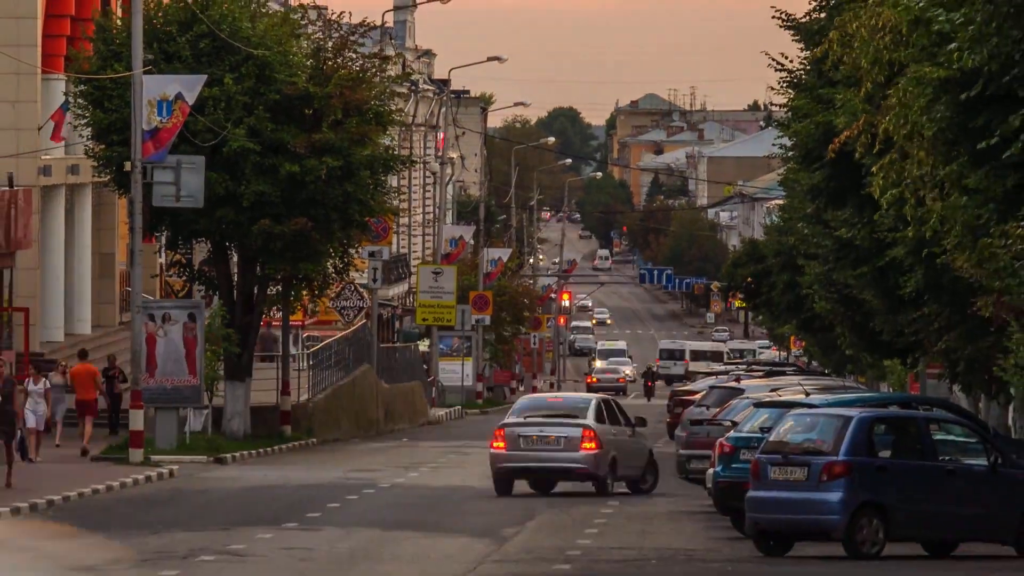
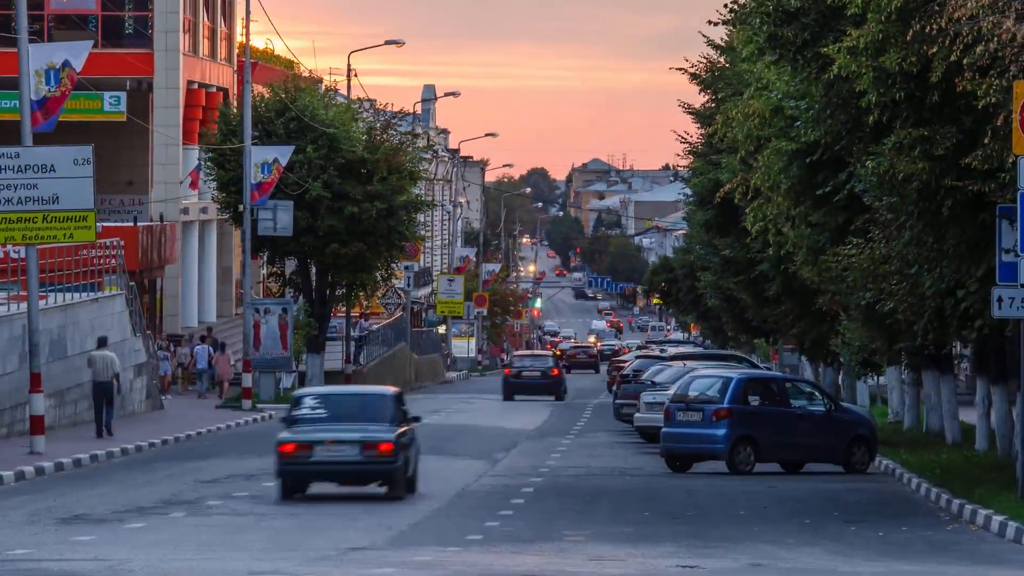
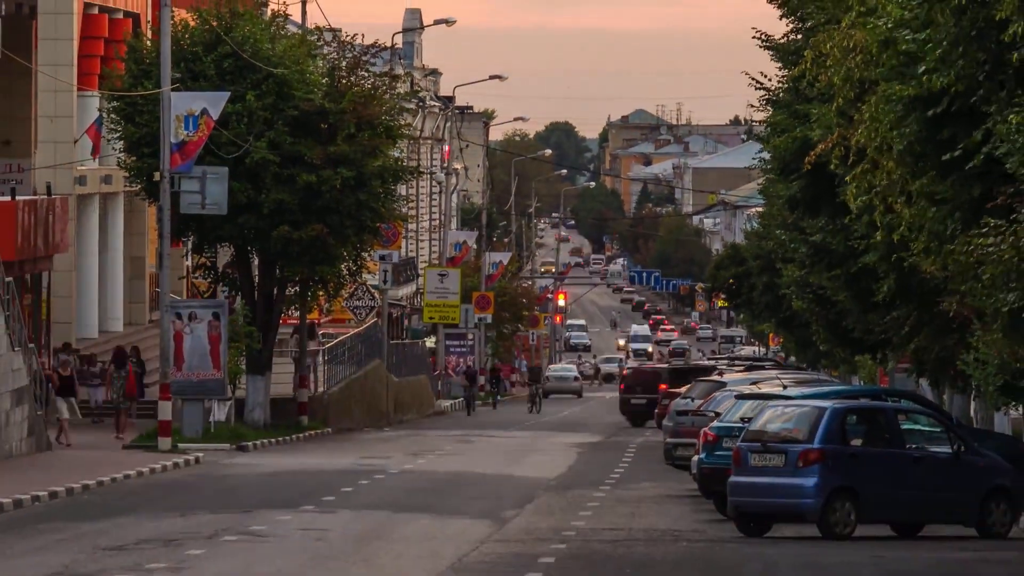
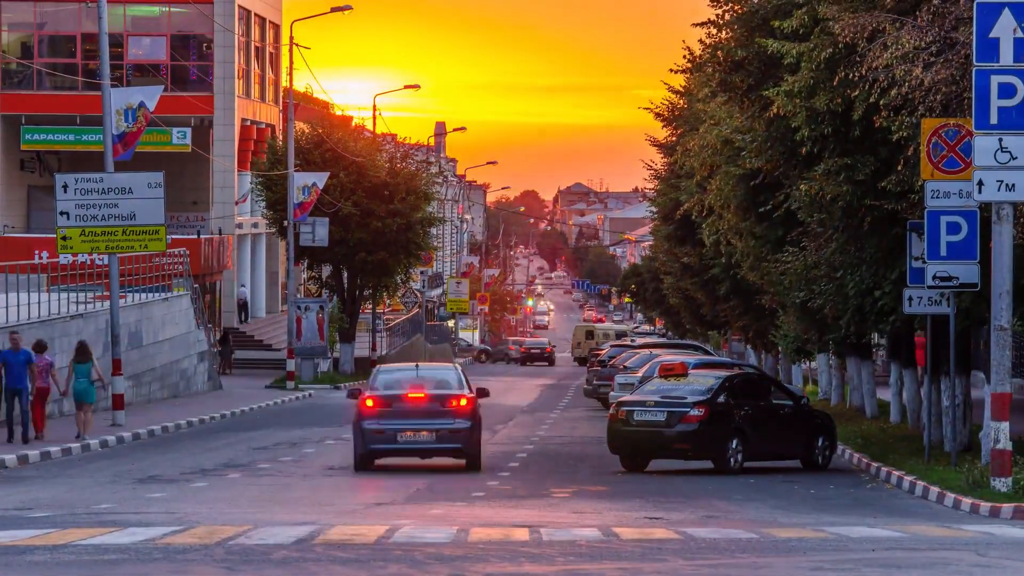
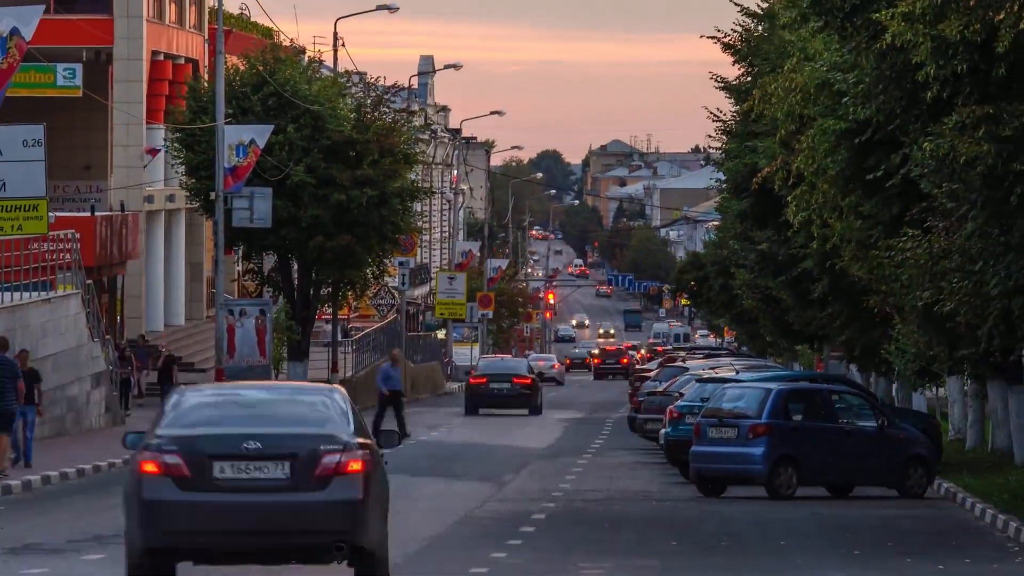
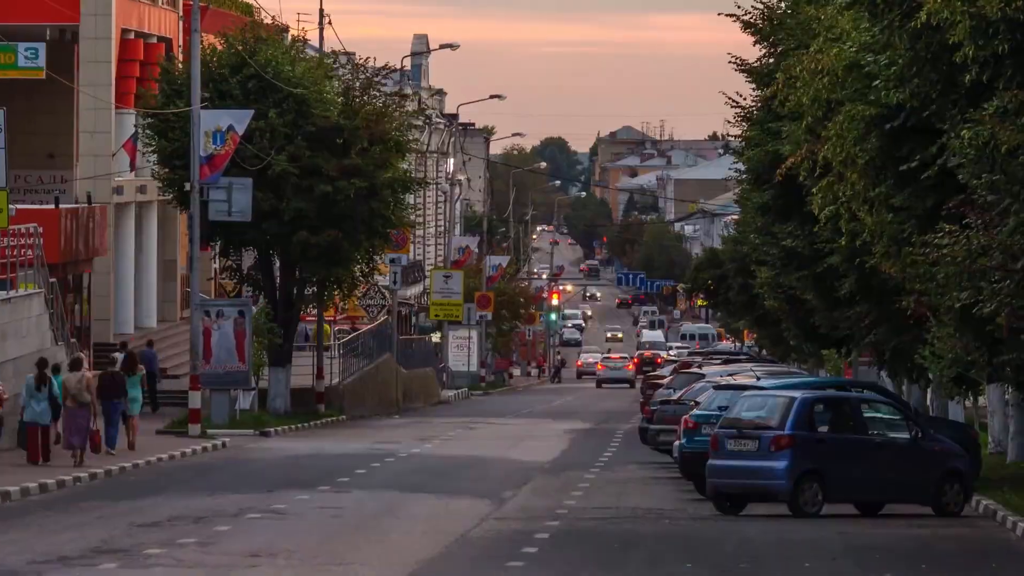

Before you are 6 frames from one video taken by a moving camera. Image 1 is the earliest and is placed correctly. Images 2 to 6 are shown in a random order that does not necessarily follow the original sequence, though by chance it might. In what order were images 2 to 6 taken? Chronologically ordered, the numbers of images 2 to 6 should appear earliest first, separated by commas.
3, 6, 5, 2, 4
